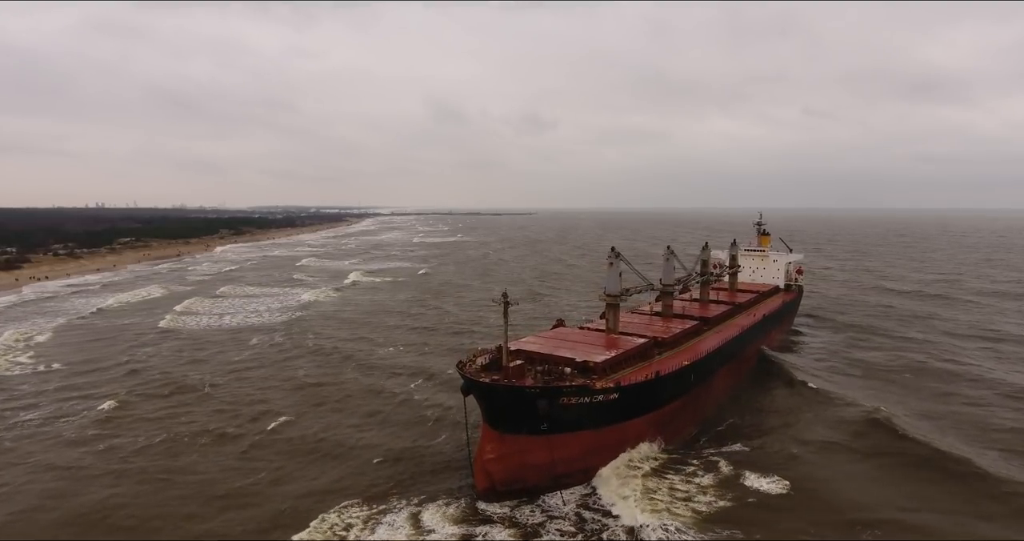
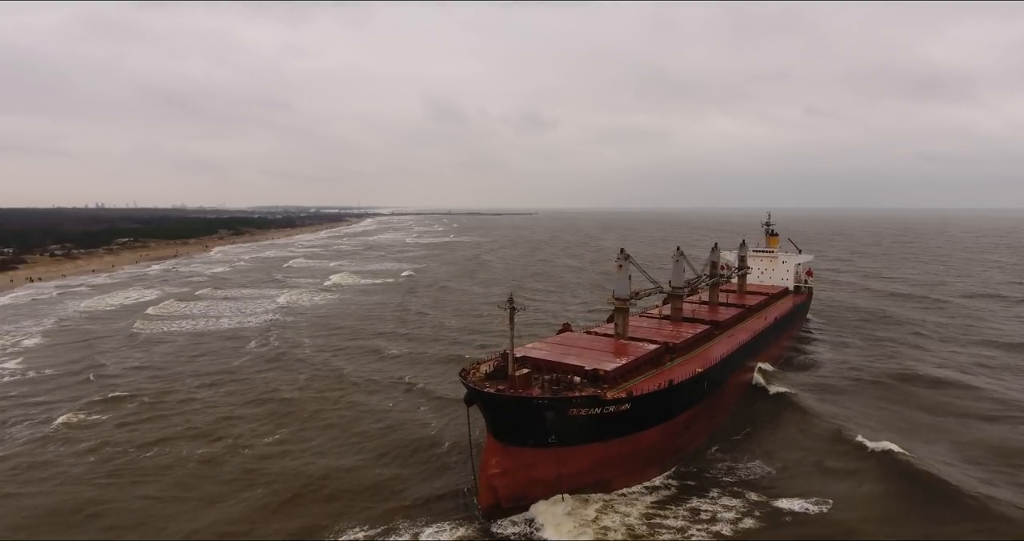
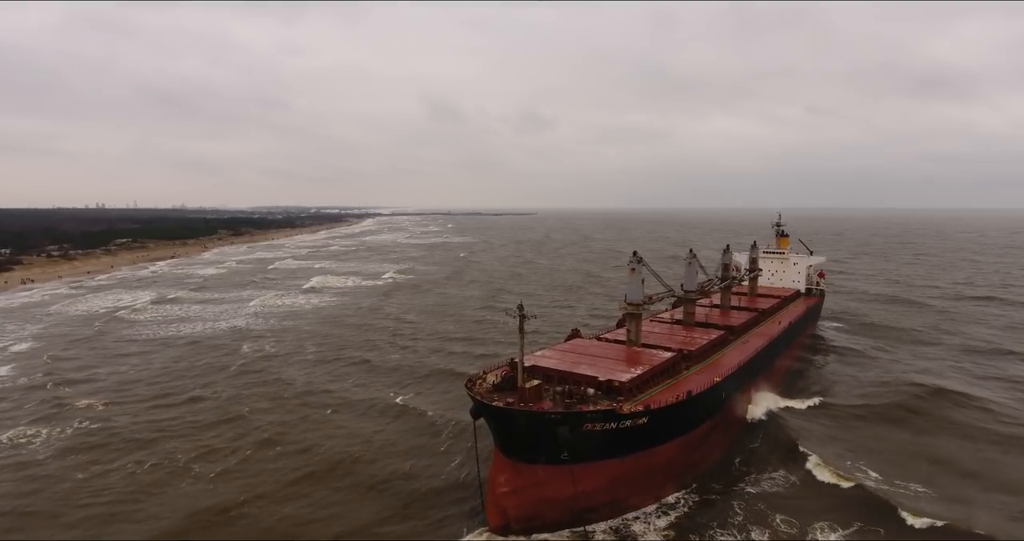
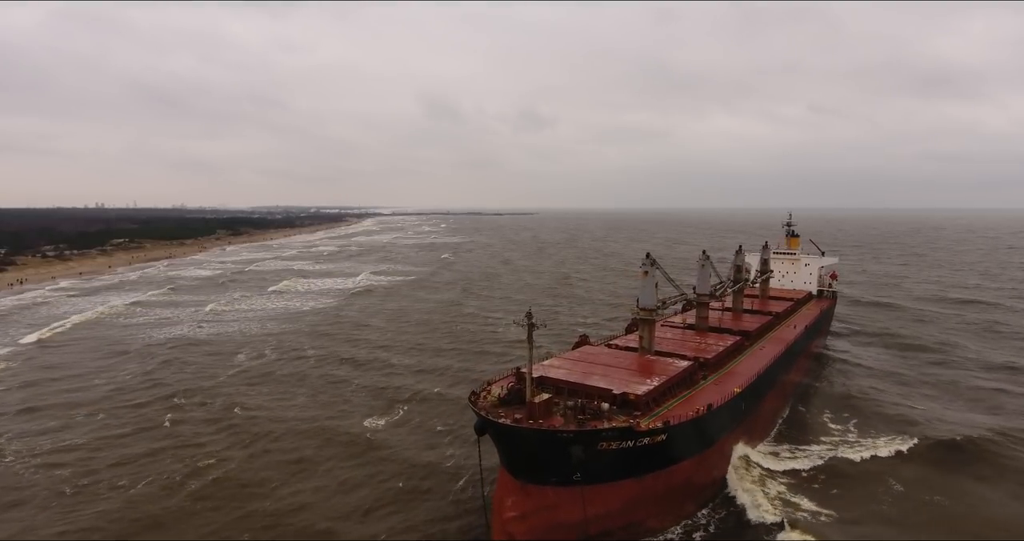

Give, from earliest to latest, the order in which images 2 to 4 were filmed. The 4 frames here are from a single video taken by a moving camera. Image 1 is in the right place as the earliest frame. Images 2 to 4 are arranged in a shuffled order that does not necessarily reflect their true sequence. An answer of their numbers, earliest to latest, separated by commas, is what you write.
2, 3, 4
